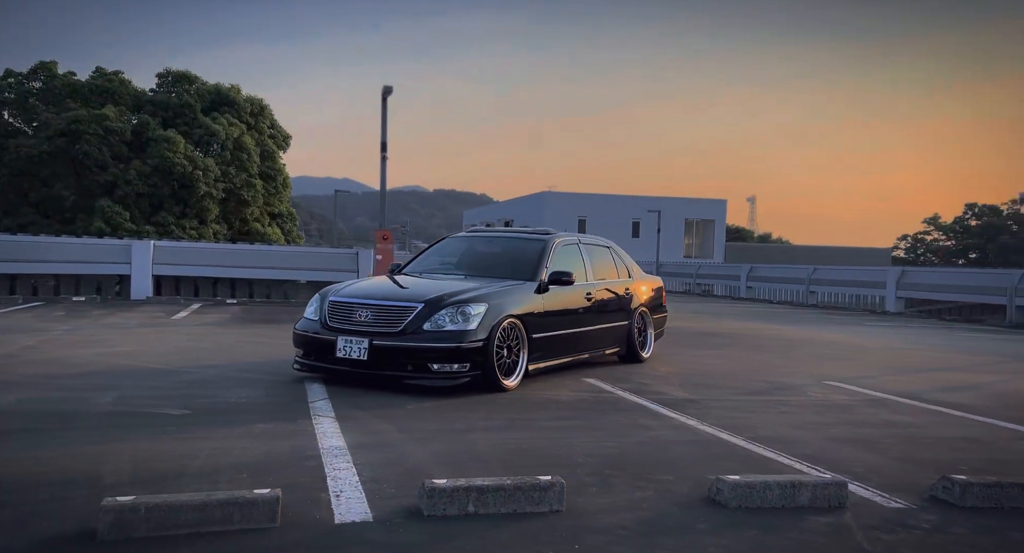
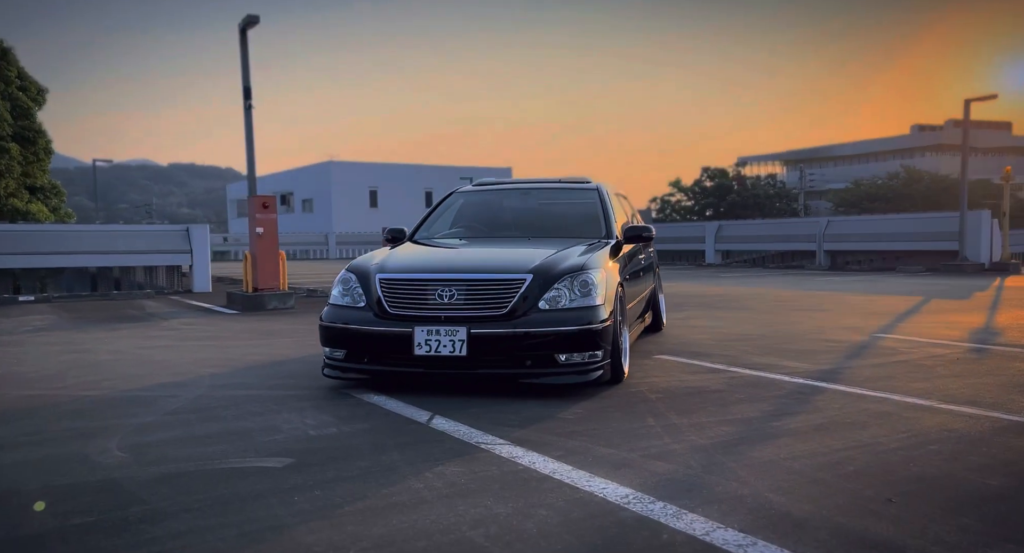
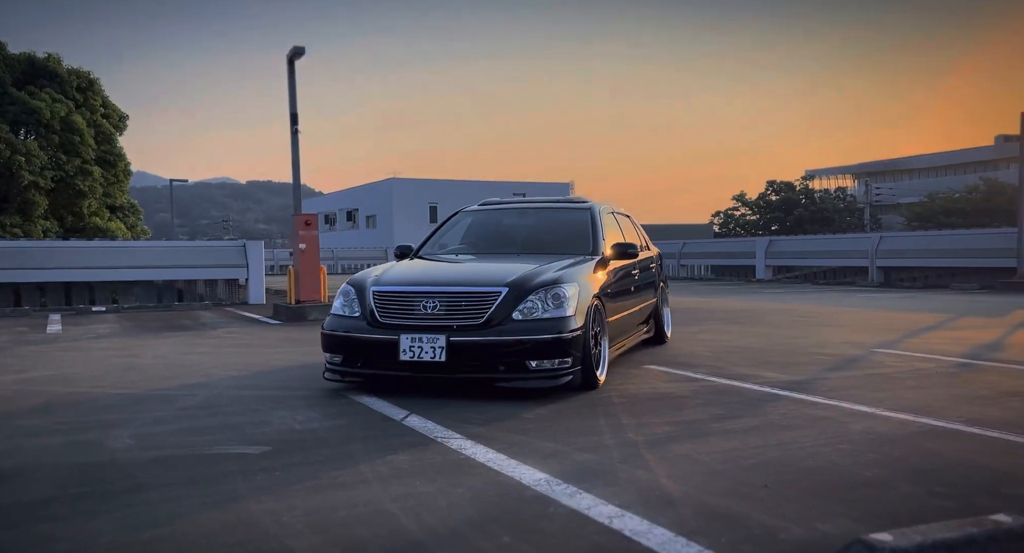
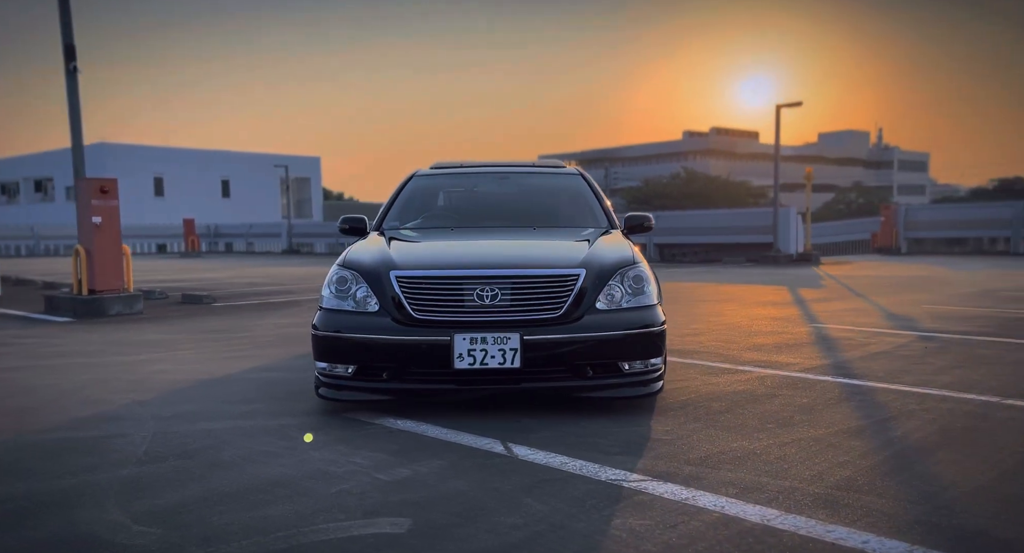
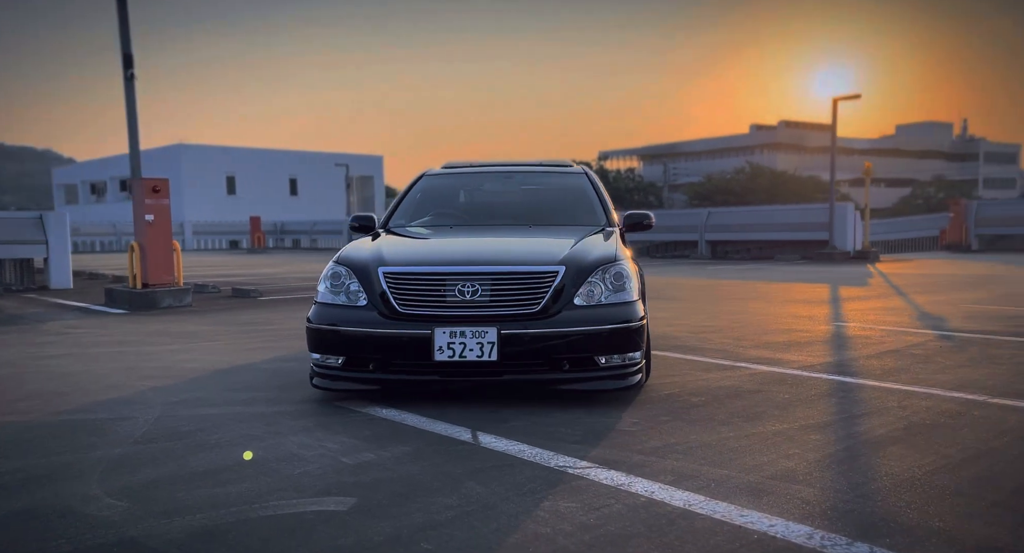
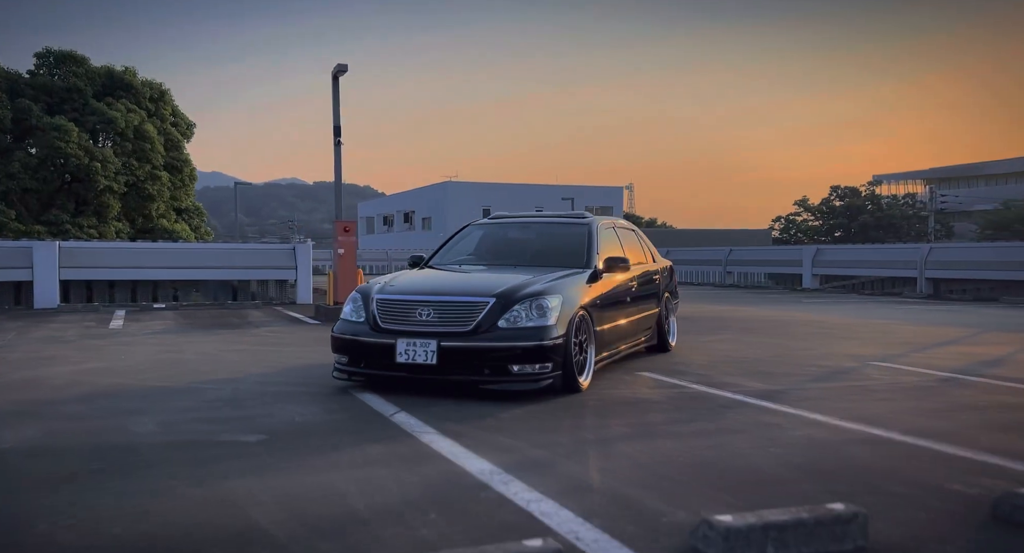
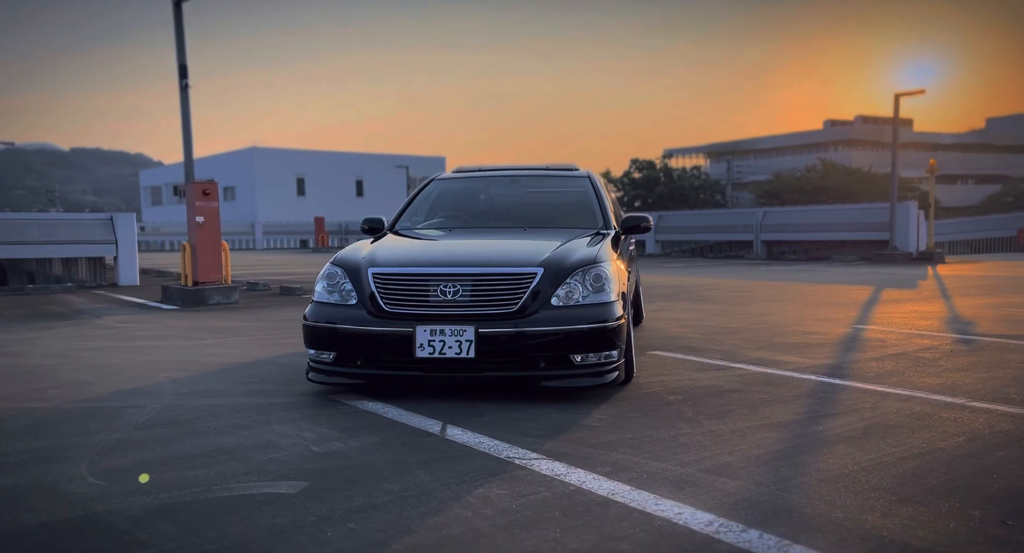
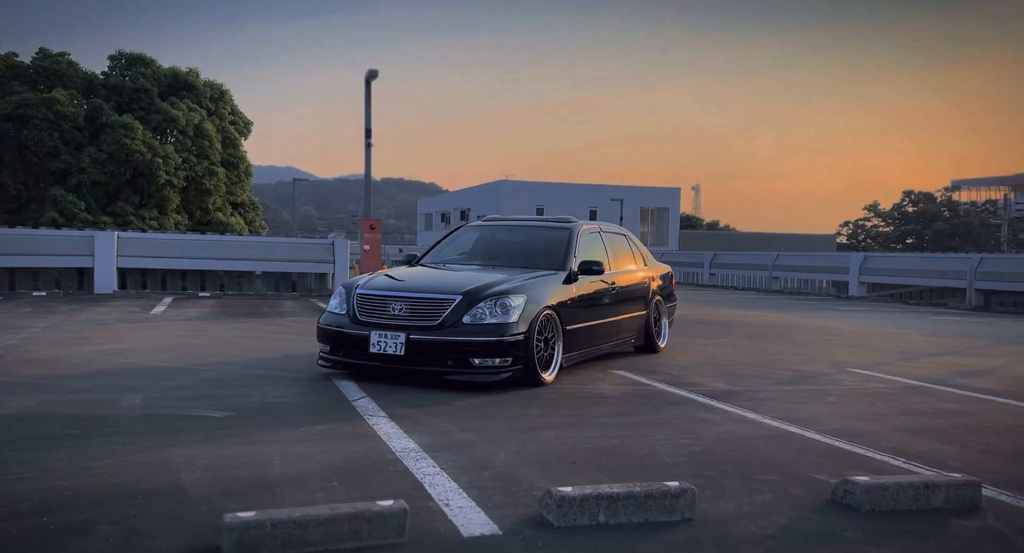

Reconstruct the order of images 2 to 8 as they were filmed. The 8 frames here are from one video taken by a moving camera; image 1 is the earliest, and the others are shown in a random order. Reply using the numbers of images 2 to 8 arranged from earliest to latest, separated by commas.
8, 6, 3, 2, 7, 5, 4
